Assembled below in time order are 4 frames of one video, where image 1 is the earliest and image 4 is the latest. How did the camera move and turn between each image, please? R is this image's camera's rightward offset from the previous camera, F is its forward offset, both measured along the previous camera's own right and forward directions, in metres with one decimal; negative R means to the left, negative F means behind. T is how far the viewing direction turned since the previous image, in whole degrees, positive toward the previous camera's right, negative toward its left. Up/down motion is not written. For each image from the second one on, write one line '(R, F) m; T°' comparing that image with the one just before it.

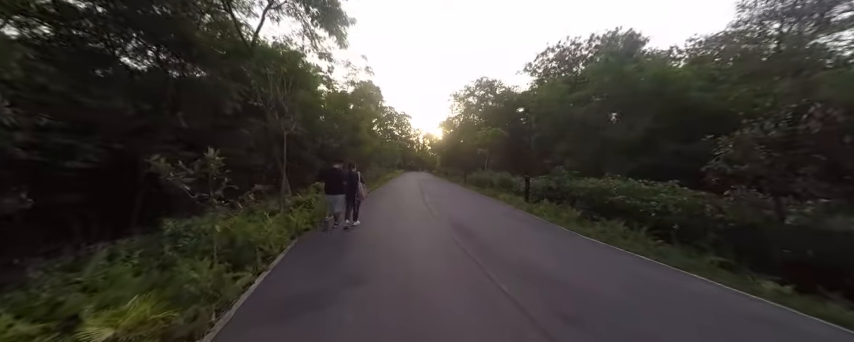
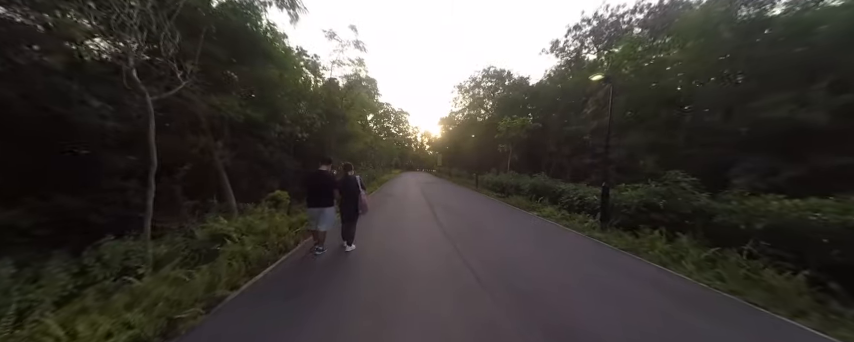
(-0.7, +5.4) m; +1°
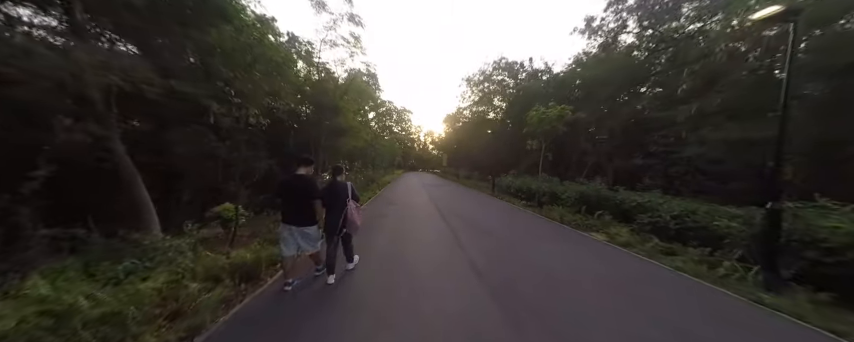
(-0.6, +3.8) m; 0°
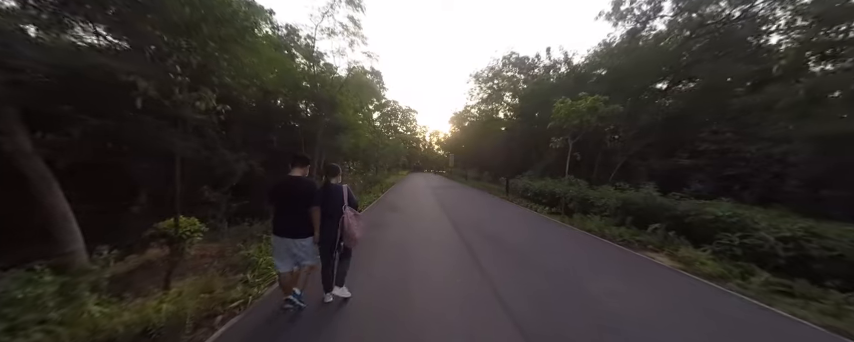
(-0.2, +2.0) m; -1°
